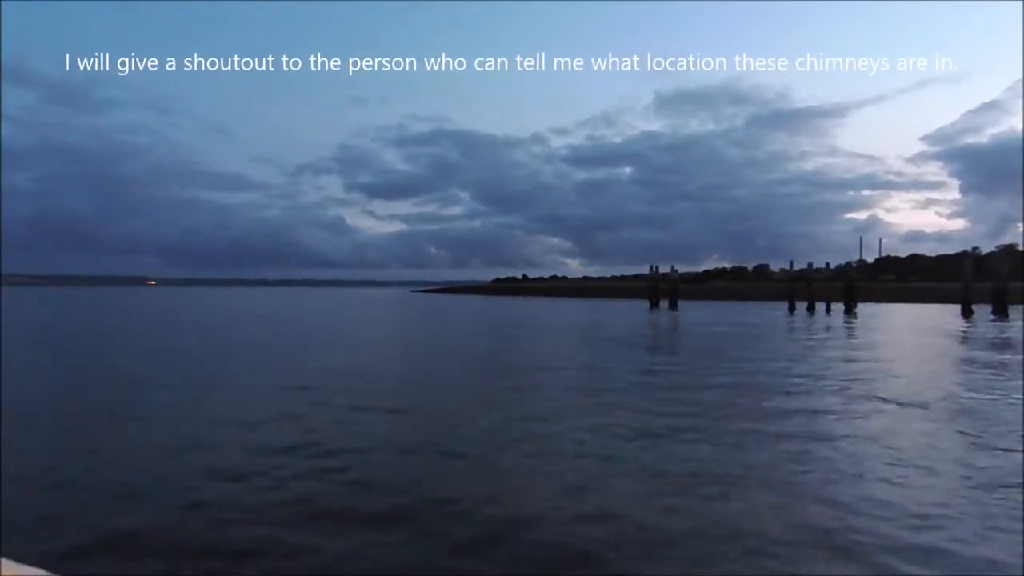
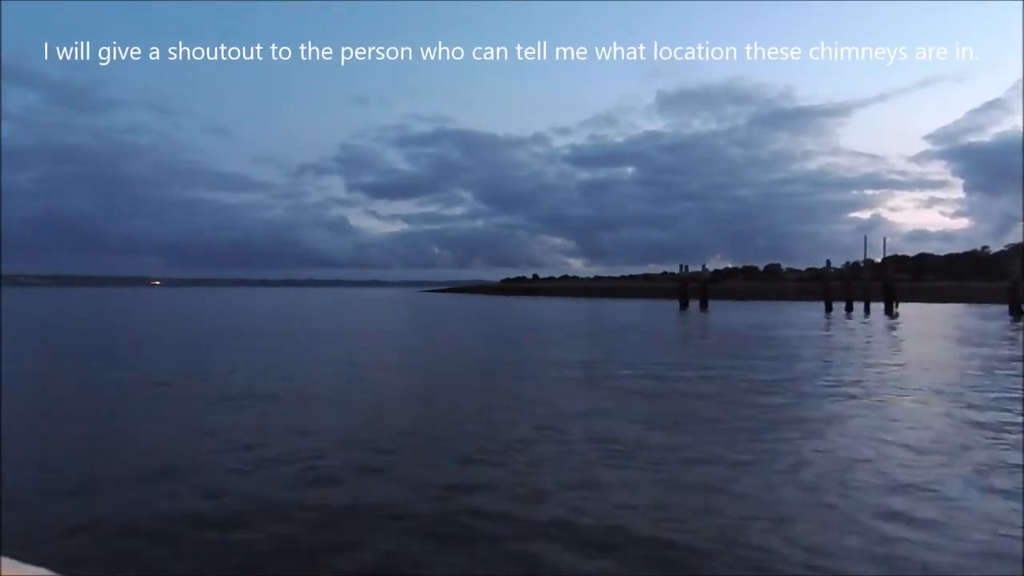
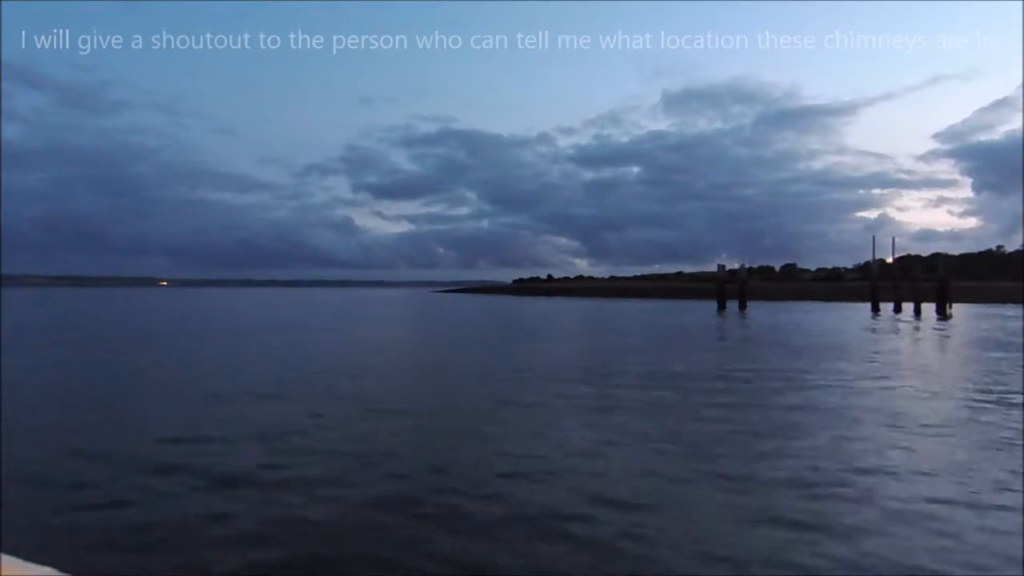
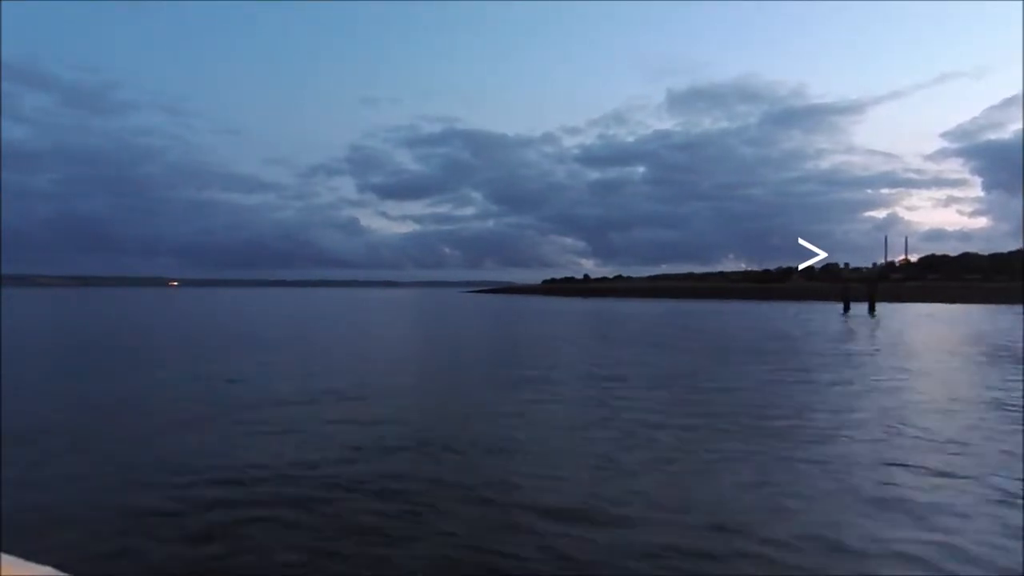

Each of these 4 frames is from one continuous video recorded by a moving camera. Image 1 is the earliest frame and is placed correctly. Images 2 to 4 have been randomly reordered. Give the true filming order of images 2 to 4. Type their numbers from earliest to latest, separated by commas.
2, 3, 4
